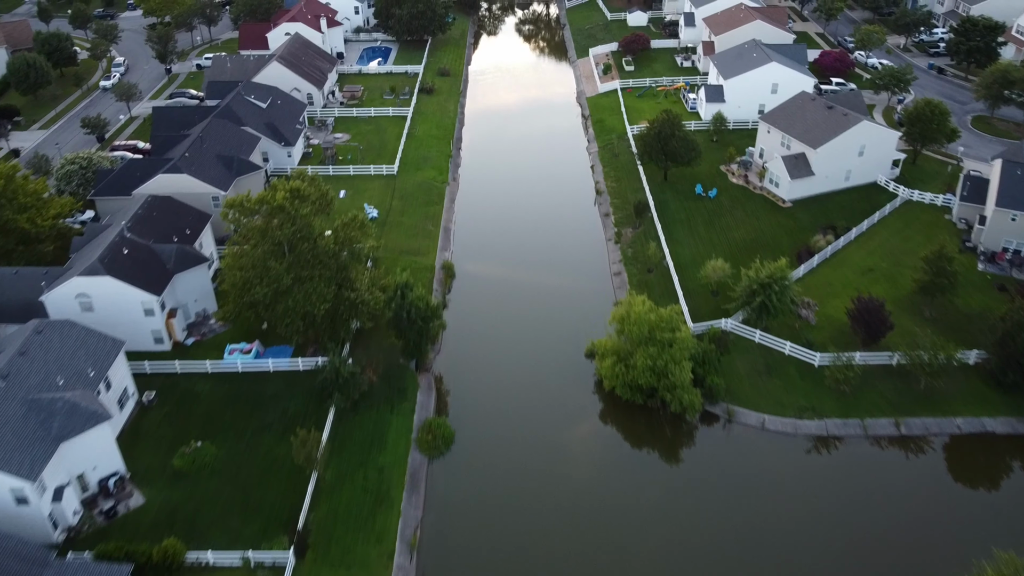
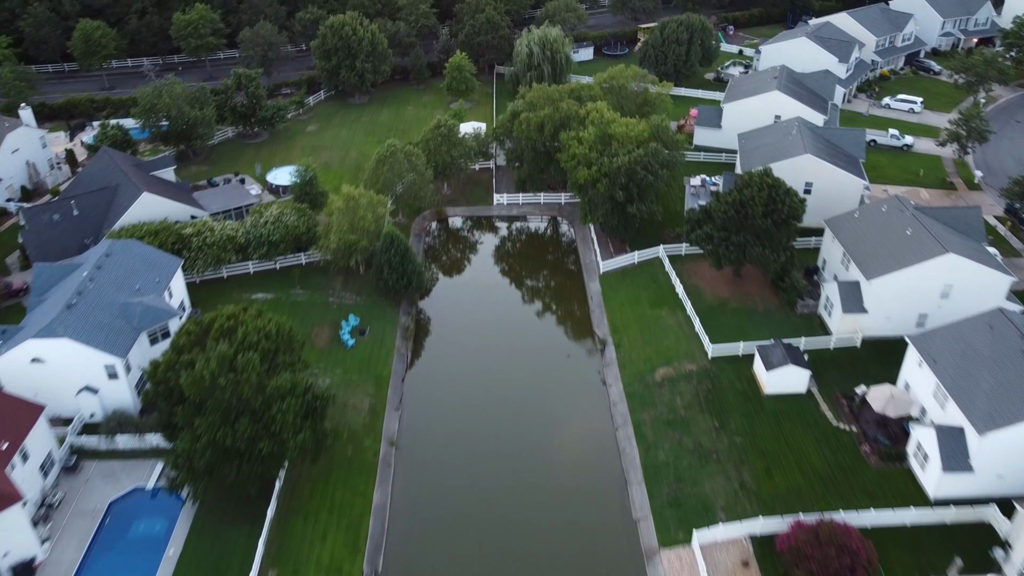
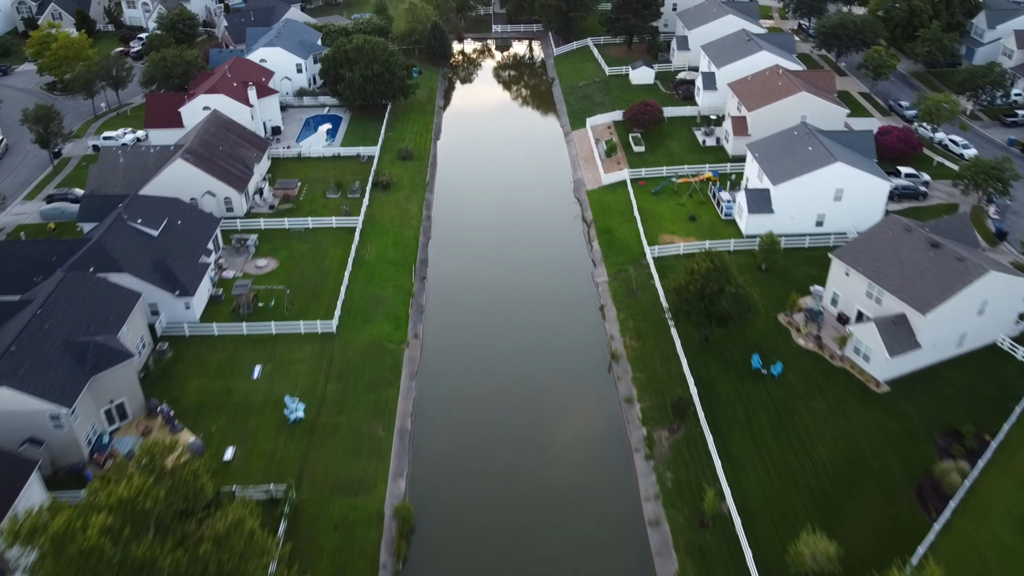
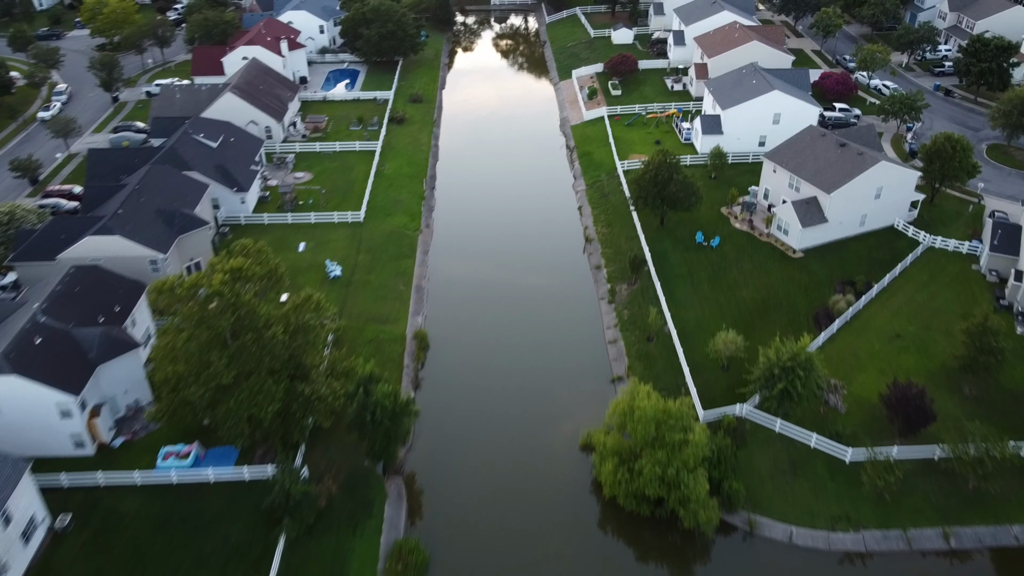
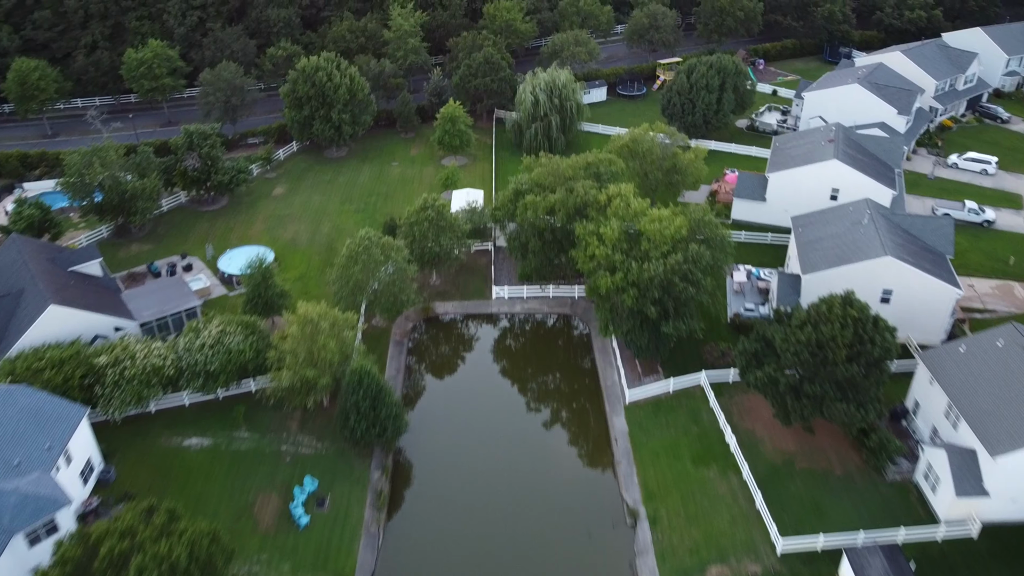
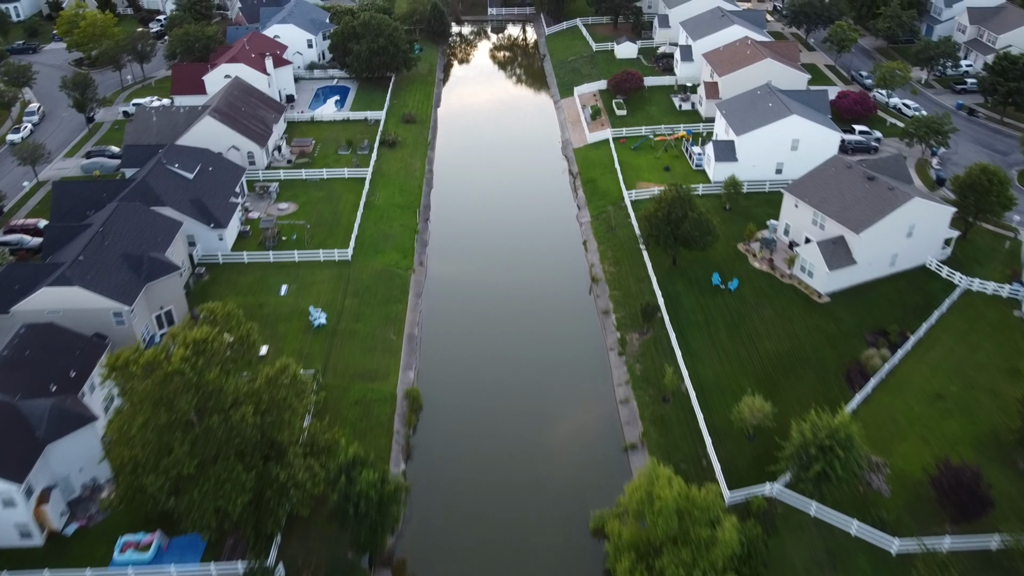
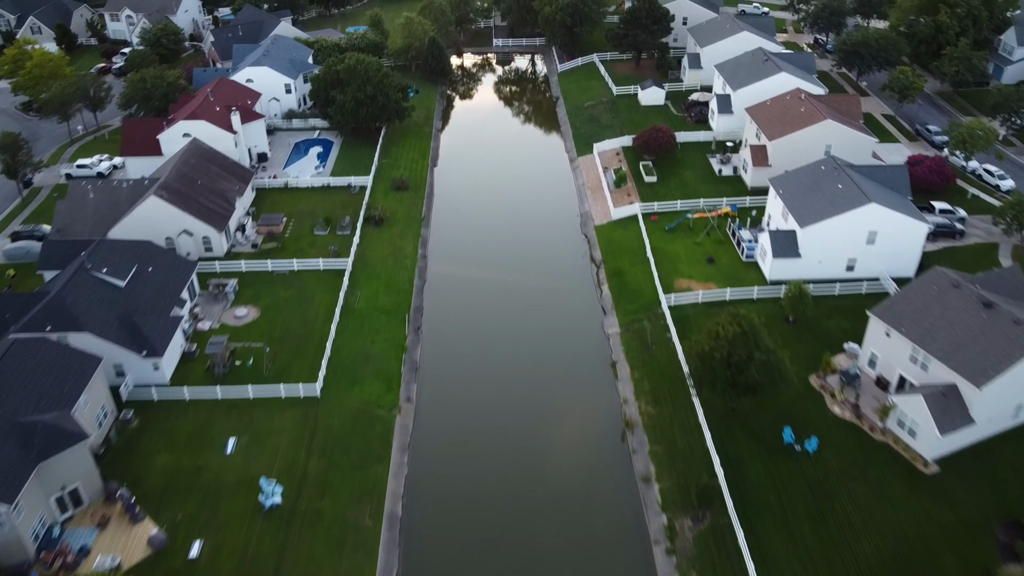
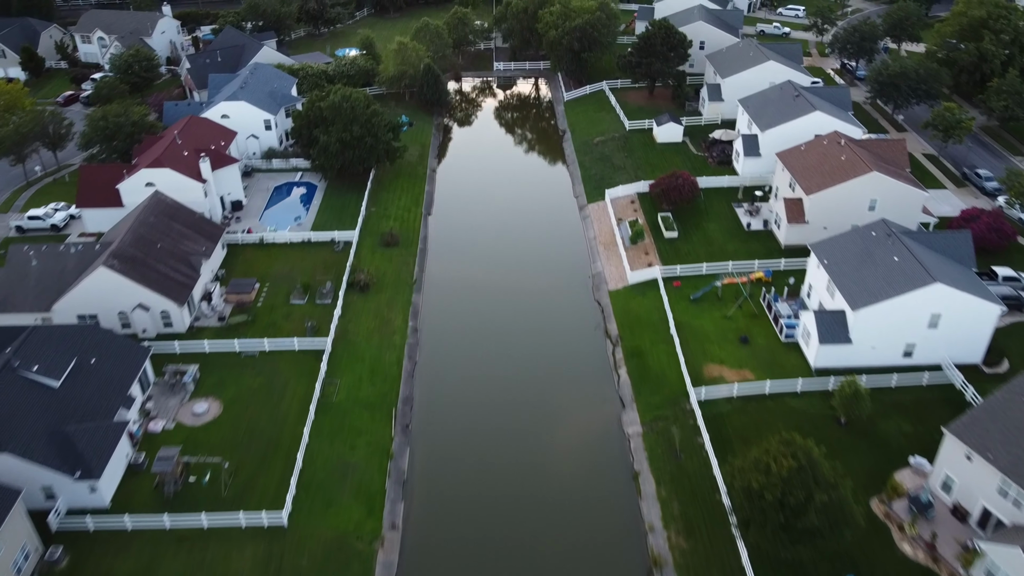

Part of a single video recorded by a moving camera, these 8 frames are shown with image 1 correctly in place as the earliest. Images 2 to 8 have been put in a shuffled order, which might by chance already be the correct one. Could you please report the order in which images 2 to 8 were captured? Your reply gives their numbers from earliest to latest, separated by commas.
4, 6, 3, 7, 8, 2, 5
